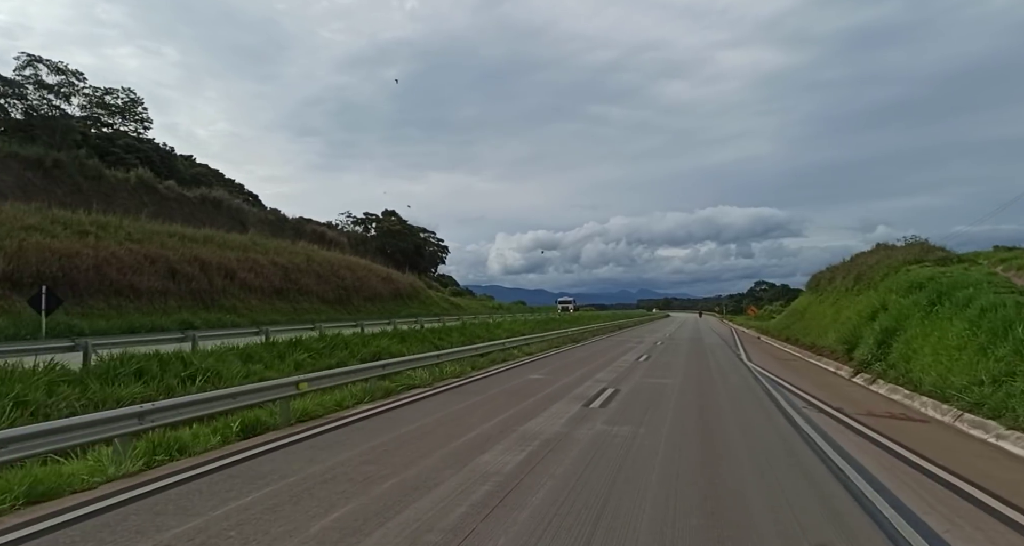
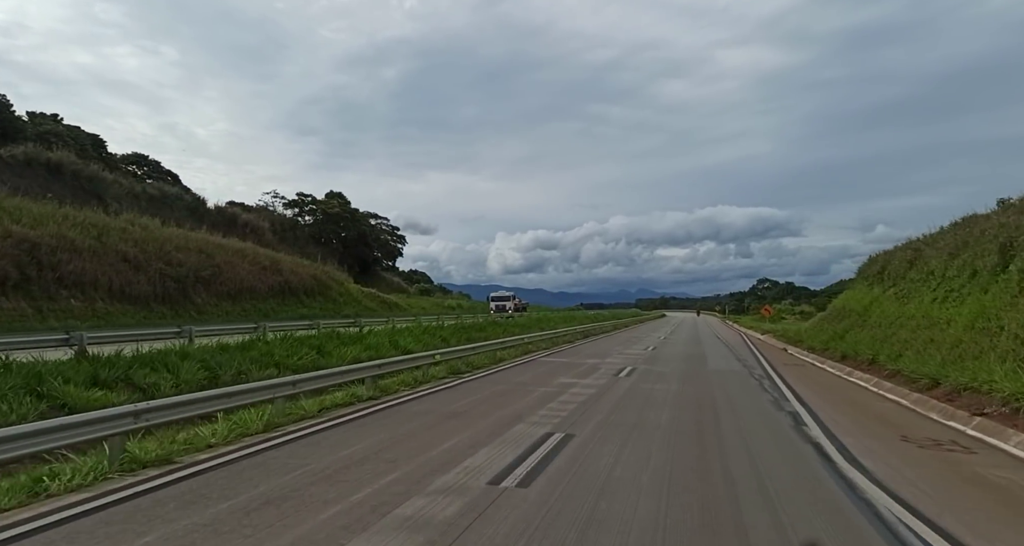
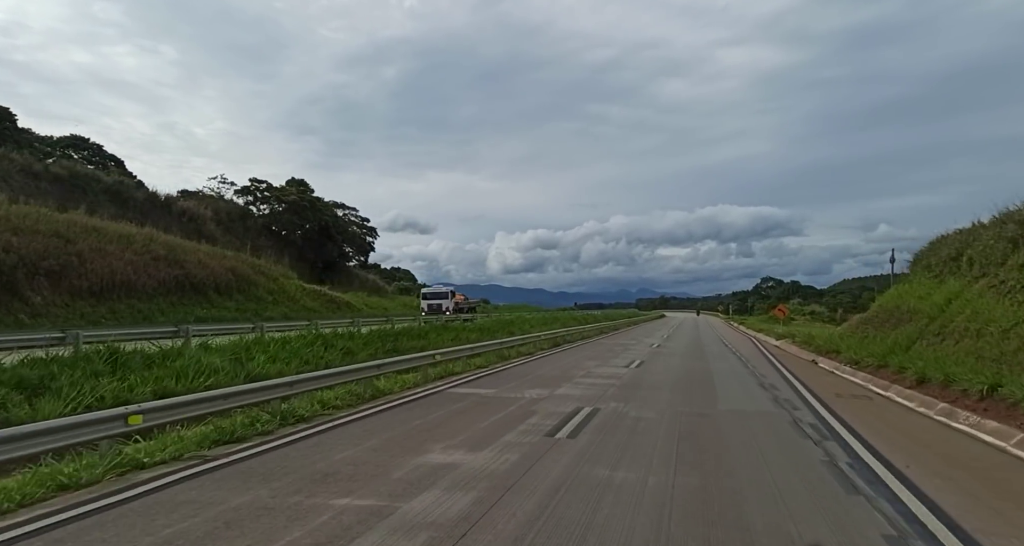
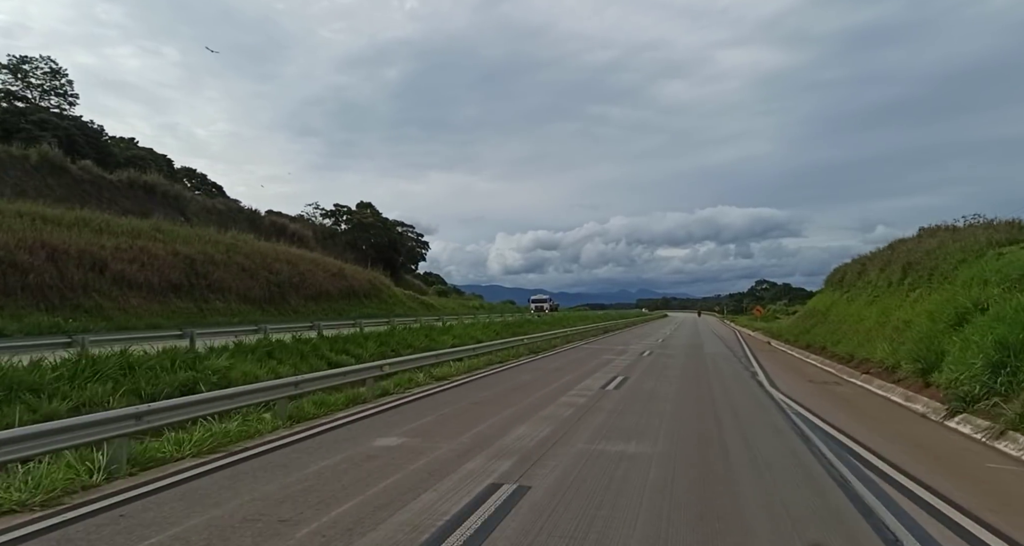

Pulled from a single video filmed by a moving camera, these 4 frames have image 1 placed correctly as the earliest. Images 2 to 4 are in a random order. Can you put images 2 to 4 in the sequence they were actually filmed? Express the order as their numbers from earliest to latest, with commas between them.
4, 2, 3
